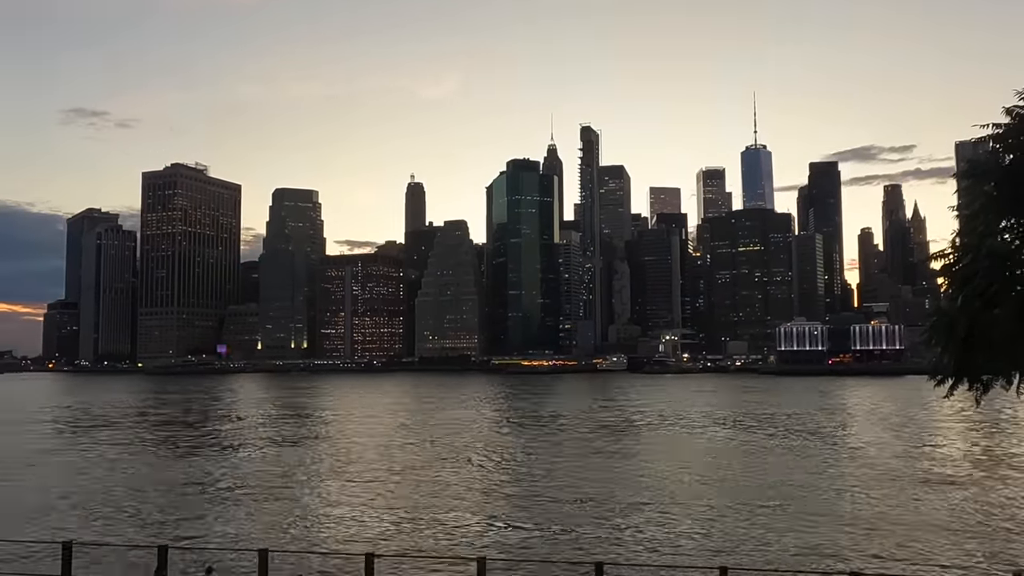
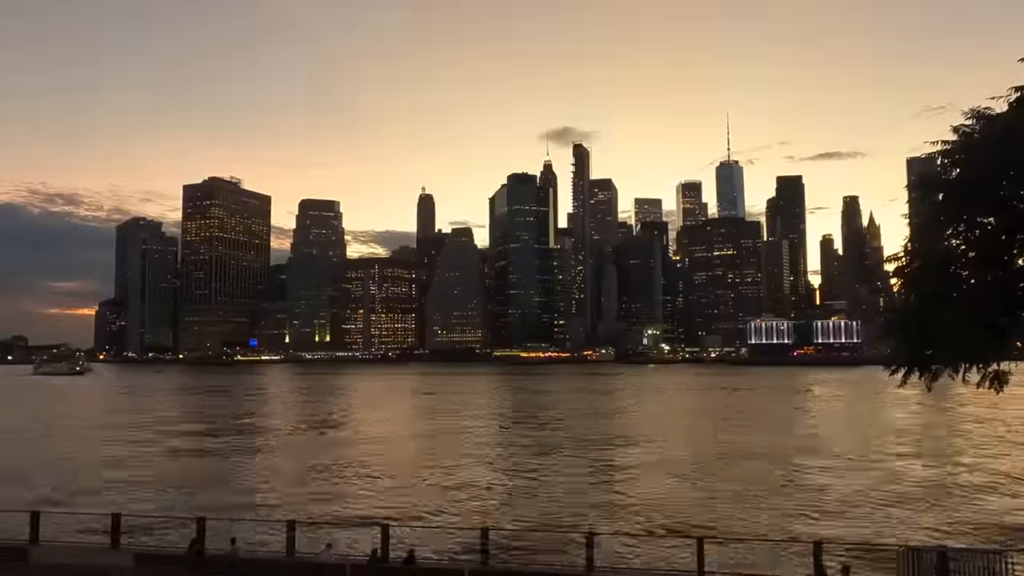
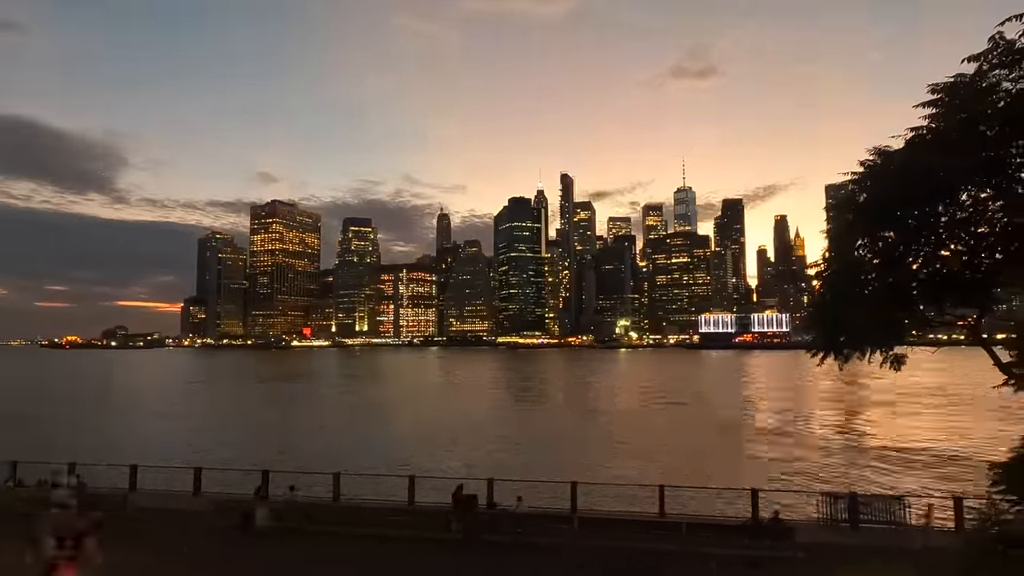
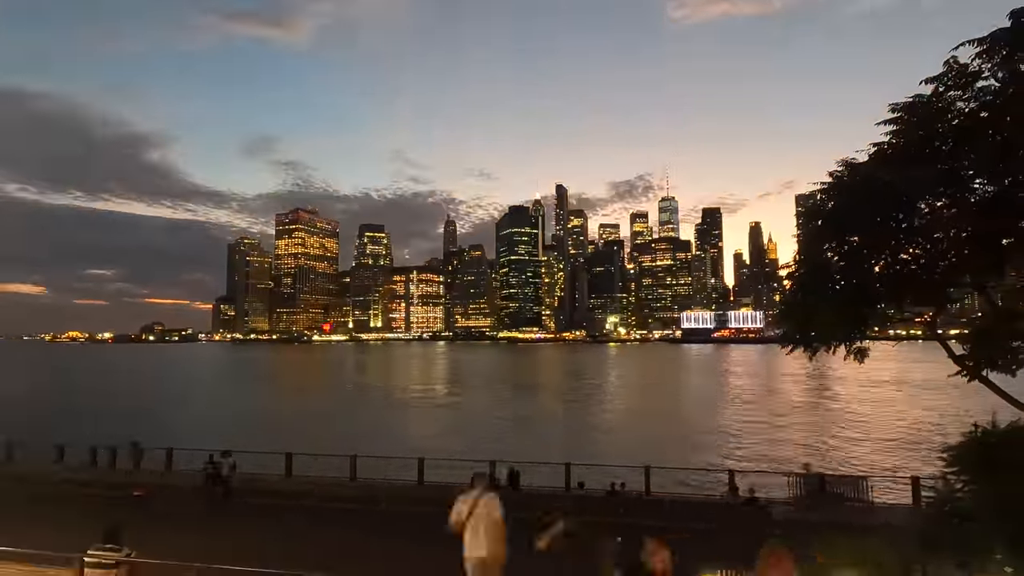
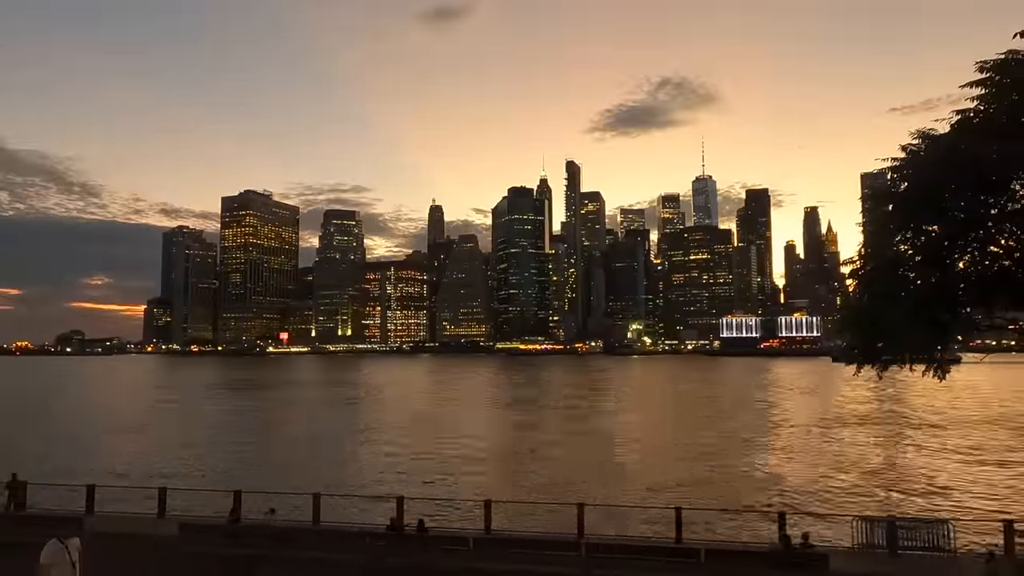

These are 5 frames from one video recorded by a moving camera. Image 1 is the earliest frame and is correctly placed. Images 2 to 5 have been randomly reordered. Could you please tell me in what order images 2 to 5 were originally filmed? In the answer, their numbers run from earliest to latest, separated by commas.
2, 5, 3, 4
